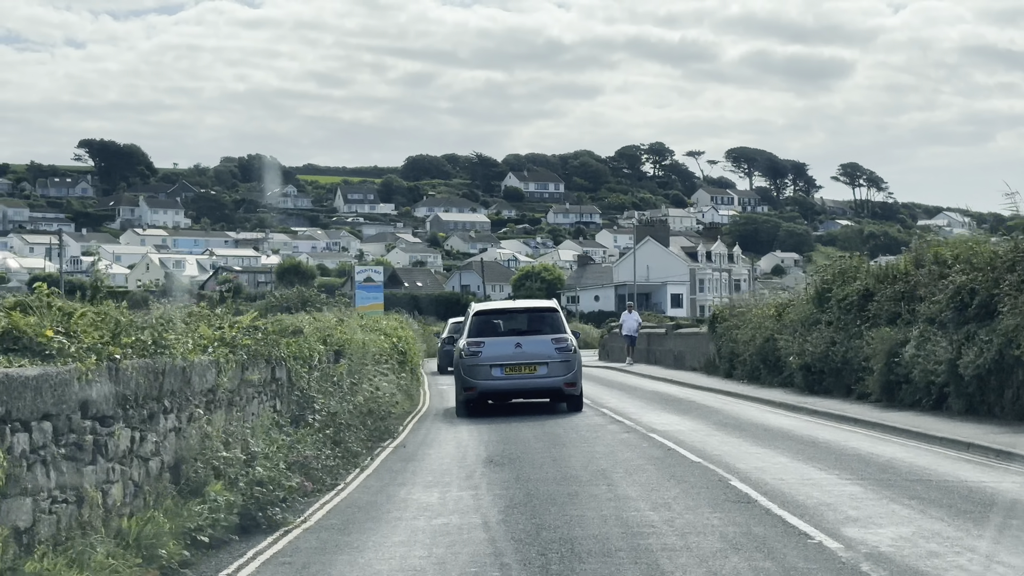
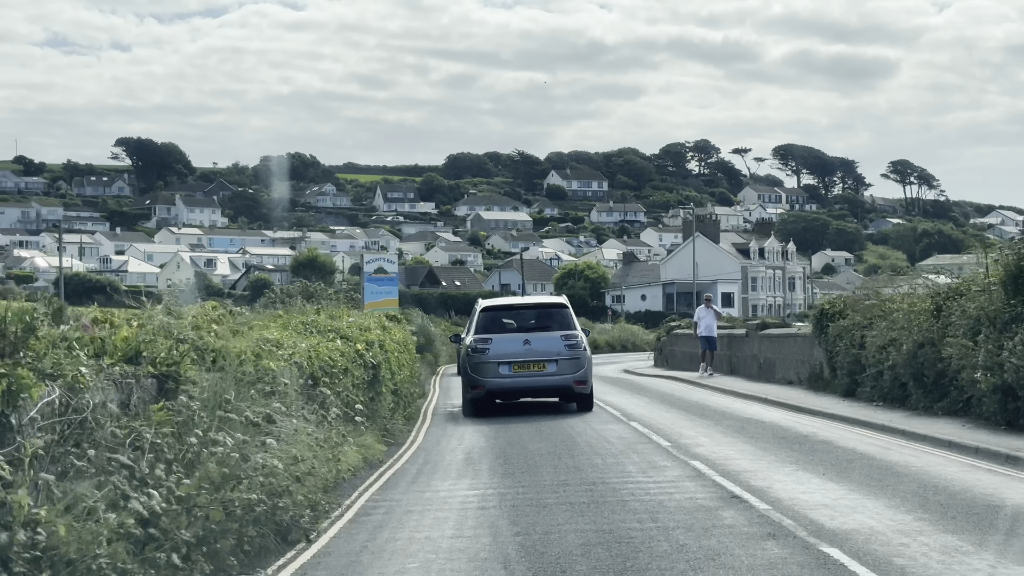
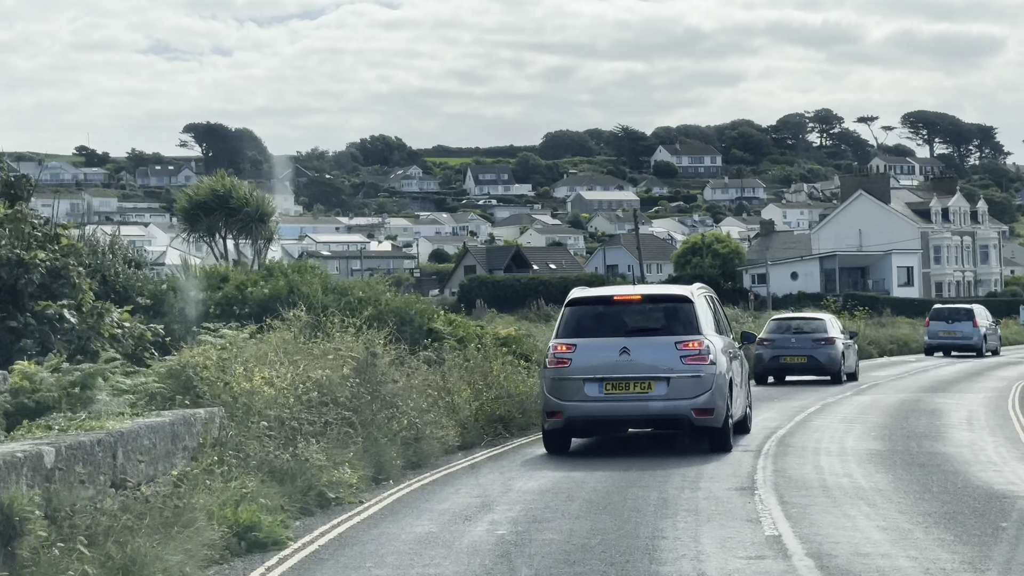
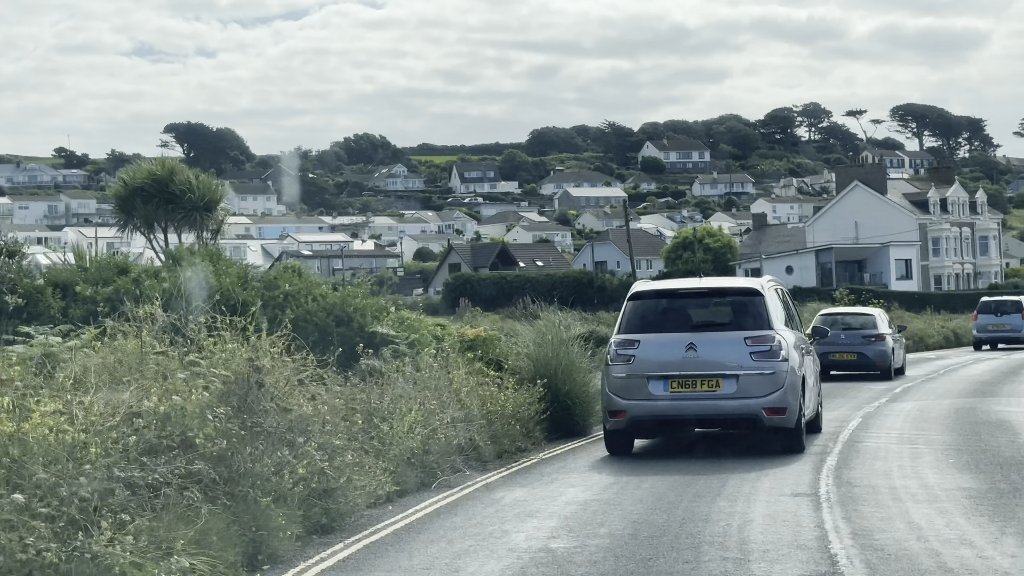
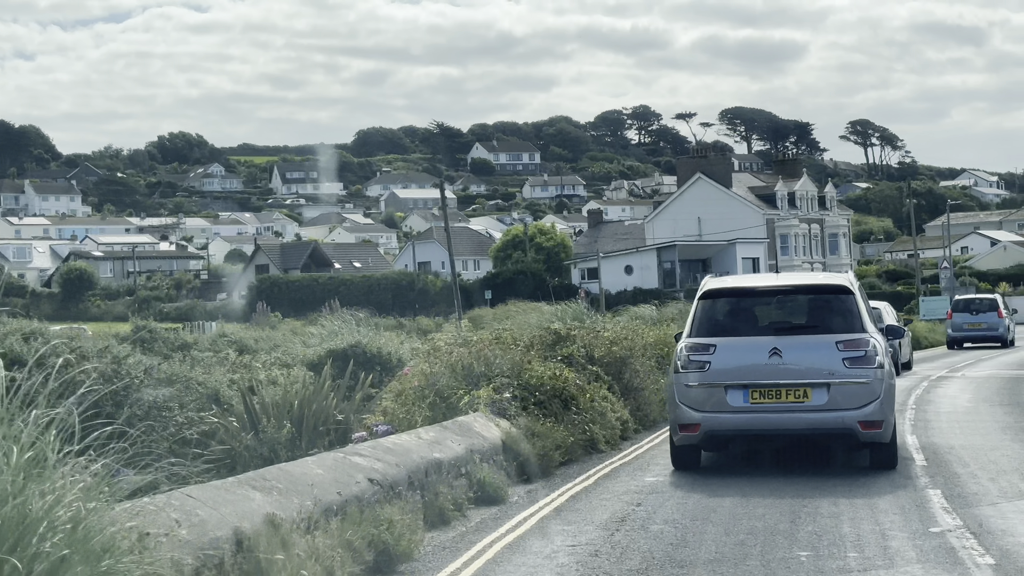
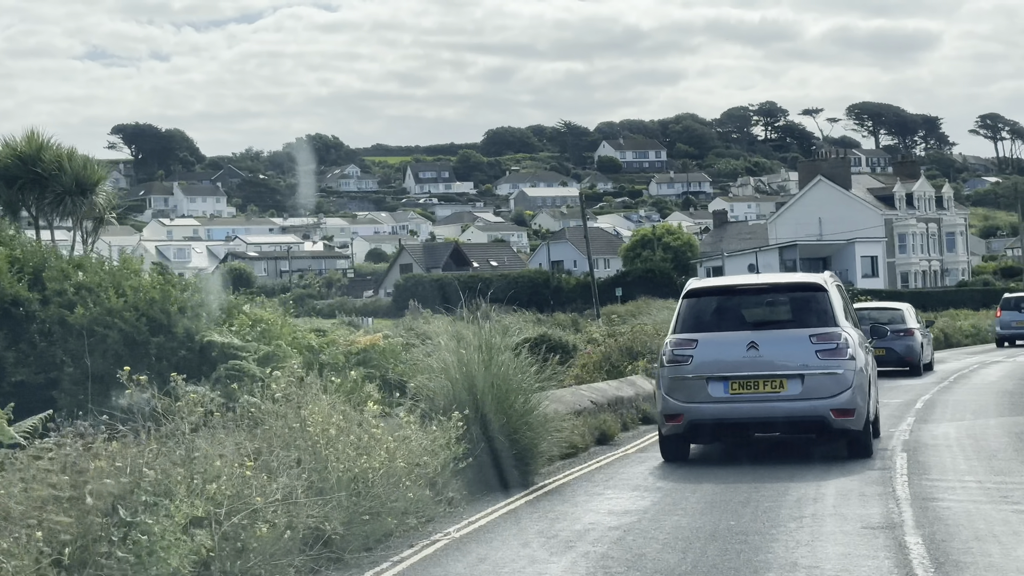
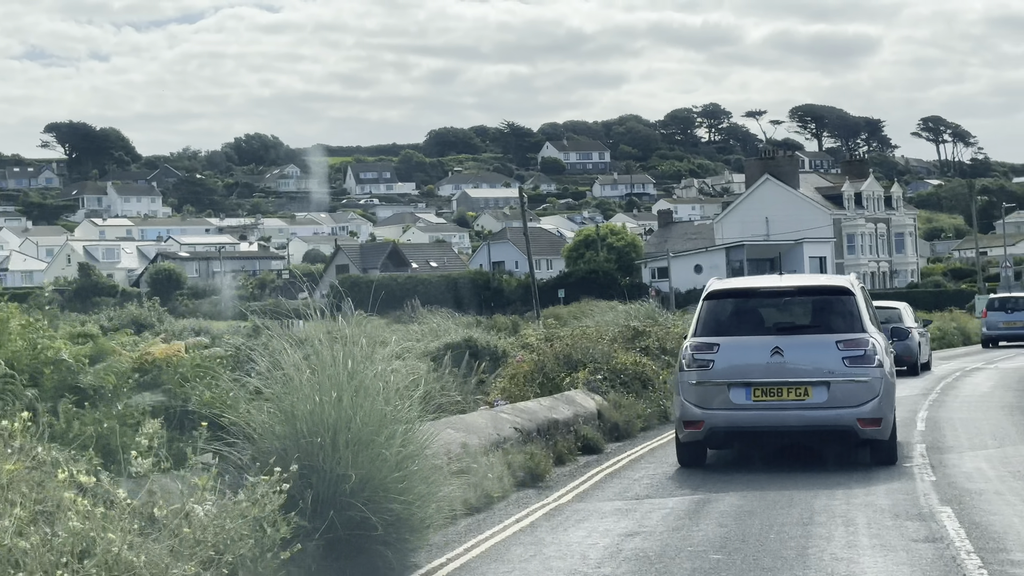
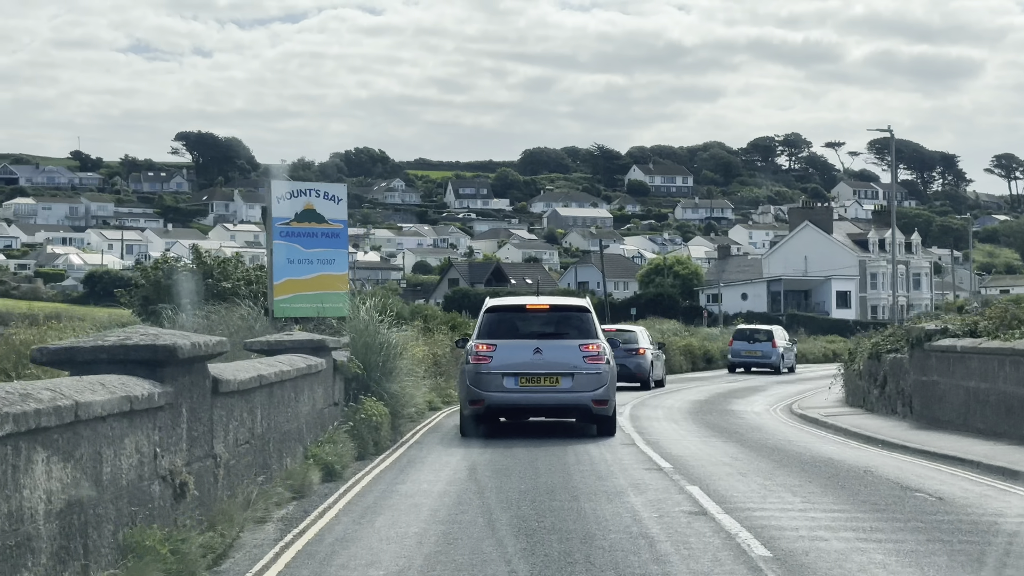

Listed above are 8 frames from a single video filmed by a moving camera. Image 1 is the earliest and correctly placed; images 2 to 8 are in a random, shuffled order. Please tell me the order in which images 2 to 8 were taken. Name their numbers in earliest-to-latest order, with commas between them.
2, 8, 3, 4, 6, 7, 5
